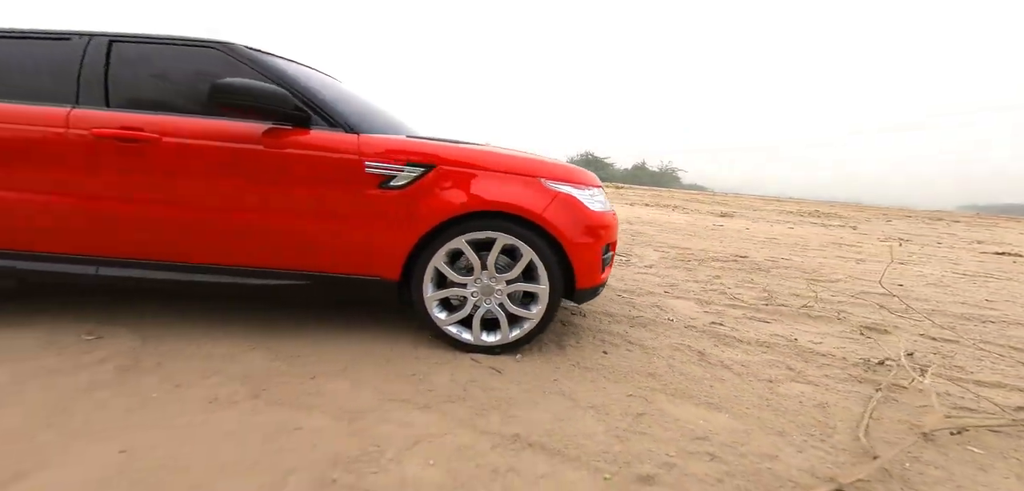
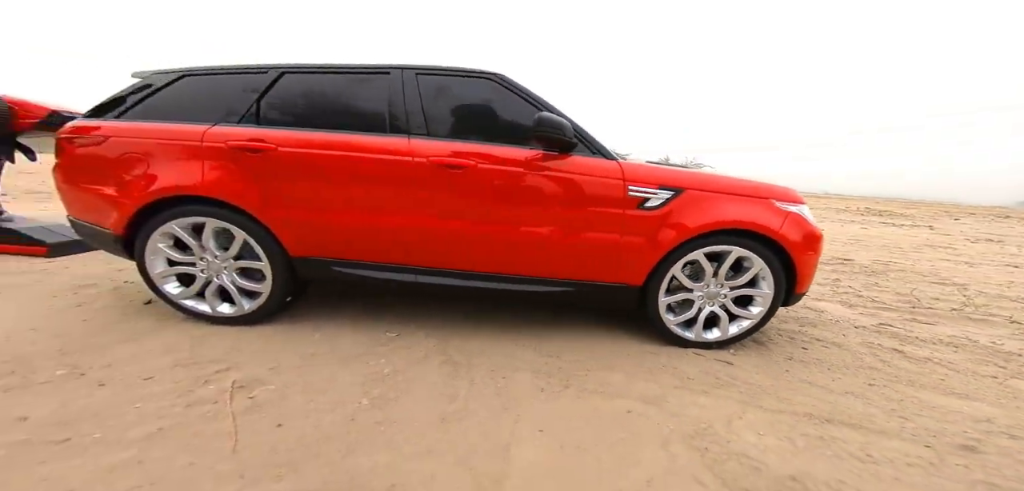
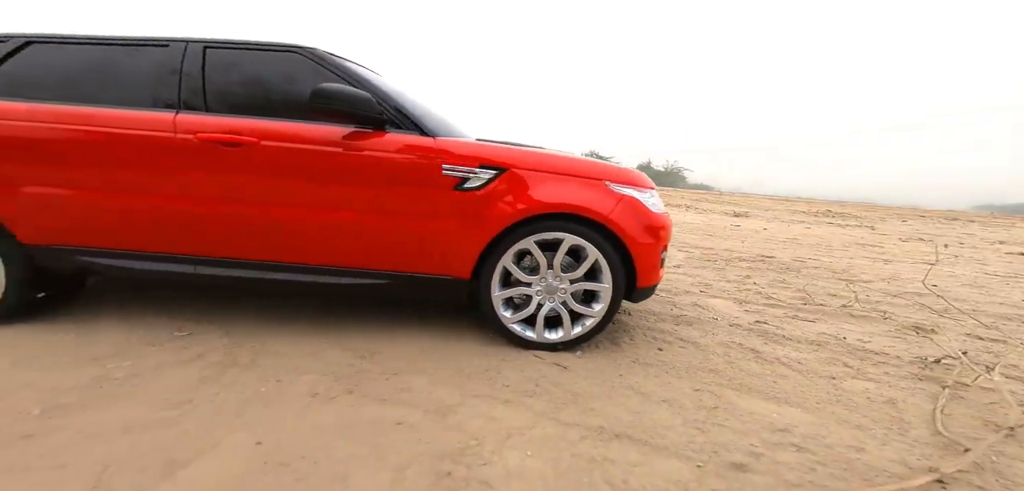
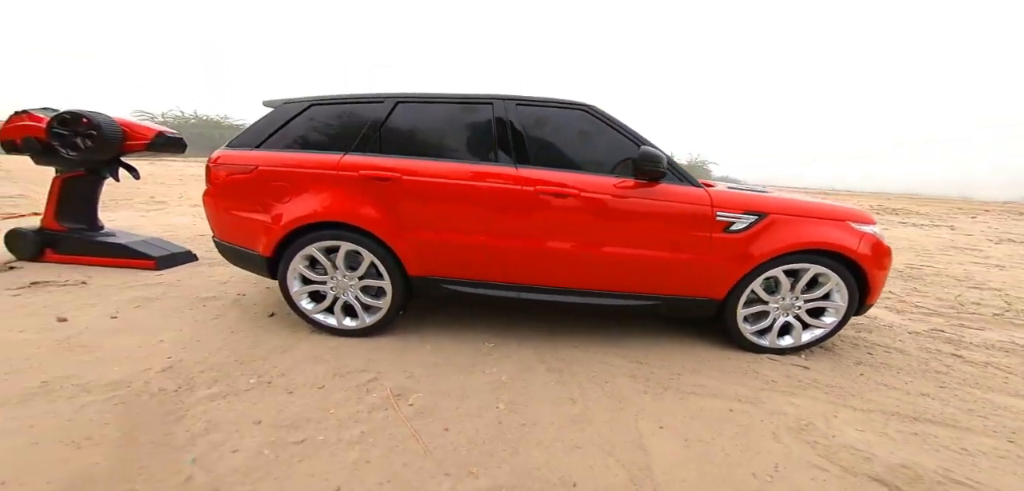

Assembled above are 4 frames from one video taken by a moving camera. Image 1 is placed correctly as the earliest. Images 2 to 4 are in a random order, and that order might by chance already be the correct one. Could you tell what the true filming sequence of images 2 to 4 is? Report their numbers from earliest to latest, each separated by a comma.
3, 2, 4
